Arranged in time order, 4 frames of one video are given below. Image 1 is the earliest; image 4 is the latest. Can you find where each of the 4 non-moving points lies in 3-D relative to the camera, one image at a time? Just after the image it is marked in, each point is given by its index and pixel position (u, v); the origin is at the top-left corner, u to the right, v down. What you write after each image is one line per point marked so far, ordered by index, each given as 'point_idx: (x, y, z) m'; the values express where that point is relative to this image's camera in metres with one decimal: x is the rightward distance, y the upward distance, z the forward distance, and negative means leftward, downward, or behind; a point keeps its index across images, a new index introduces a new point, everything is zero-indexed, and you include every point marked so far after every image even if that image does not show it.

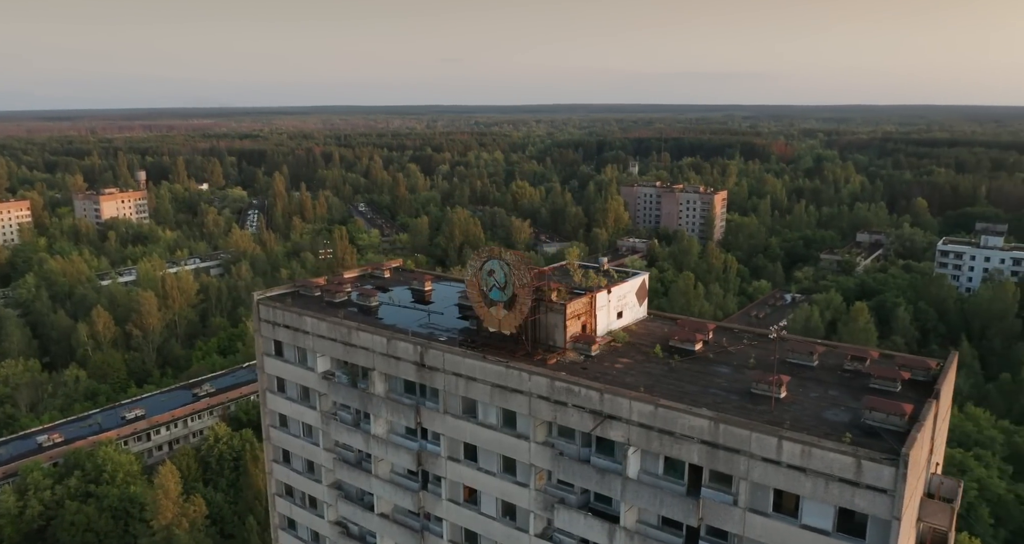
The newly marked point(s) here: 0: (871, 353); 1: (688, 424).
0: (+8.7, -1.9, +18.3) m
1: (+3.7, -3.1, +15.6) m
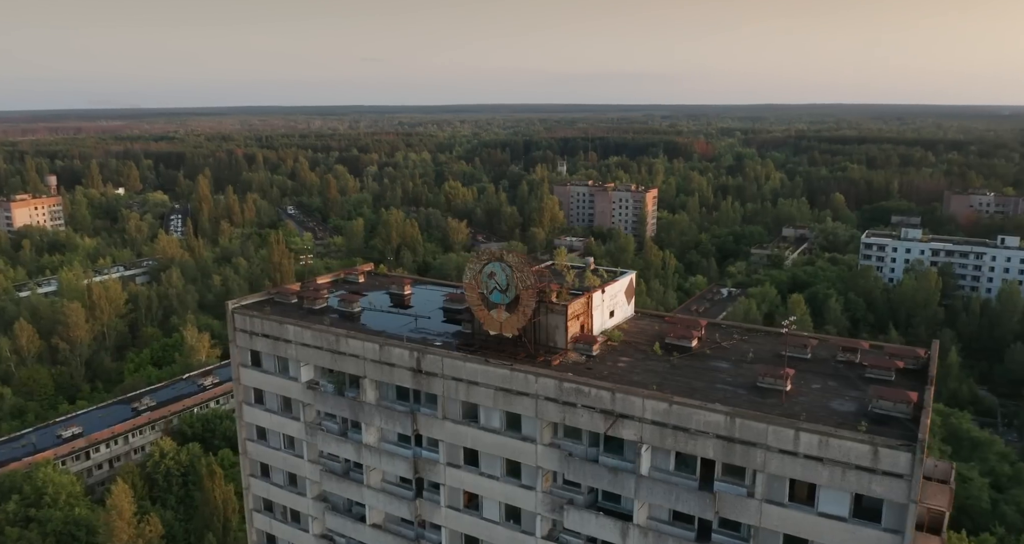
0: (+8.8, -1.8, +19.0) m
1: (+4.0, -3.1, +15.9) m
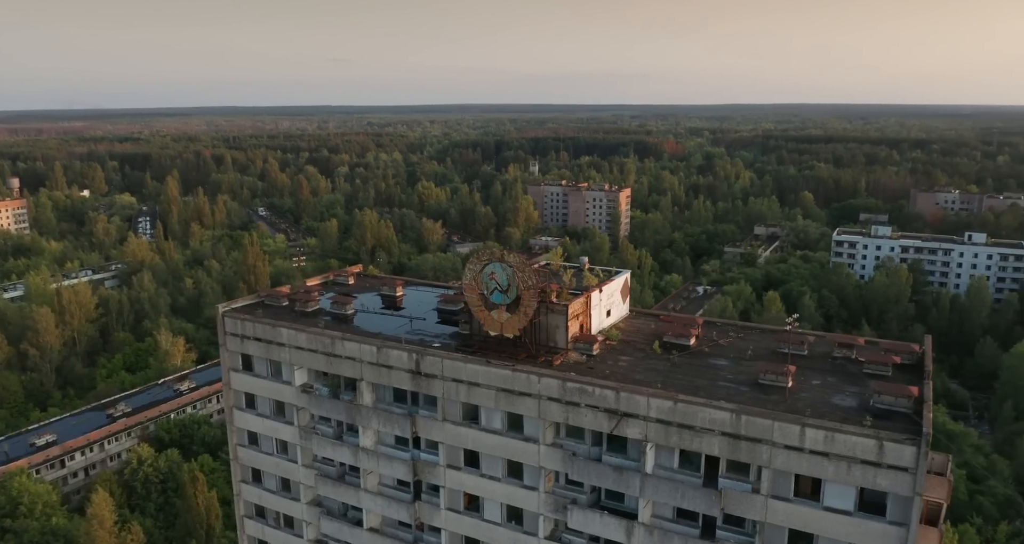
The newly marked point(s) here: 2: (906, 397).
0: (+8.8, -1.7, +19.3) m
1: (+4.2, -3.1, +16.0) m
2: (+8.1, -2.6, +15.5) m
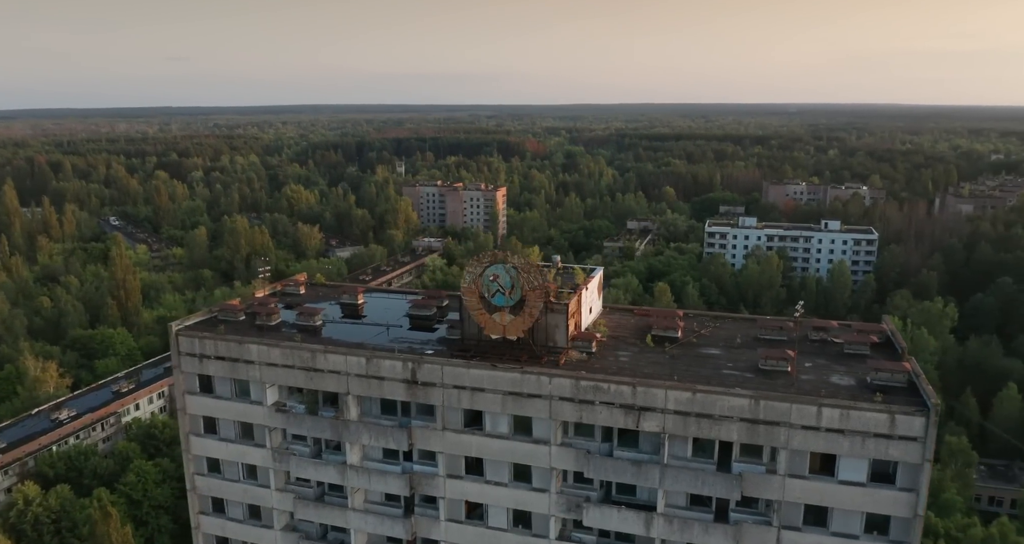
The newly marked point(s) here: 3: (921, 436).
0: (+8.7, -1.4, +20.6) m
1: (+4.8, -2.9, +16.6) m
2: (+8.7, -2.3, +16.8) m
3: (+8.5, -3.4, +15.6) m
